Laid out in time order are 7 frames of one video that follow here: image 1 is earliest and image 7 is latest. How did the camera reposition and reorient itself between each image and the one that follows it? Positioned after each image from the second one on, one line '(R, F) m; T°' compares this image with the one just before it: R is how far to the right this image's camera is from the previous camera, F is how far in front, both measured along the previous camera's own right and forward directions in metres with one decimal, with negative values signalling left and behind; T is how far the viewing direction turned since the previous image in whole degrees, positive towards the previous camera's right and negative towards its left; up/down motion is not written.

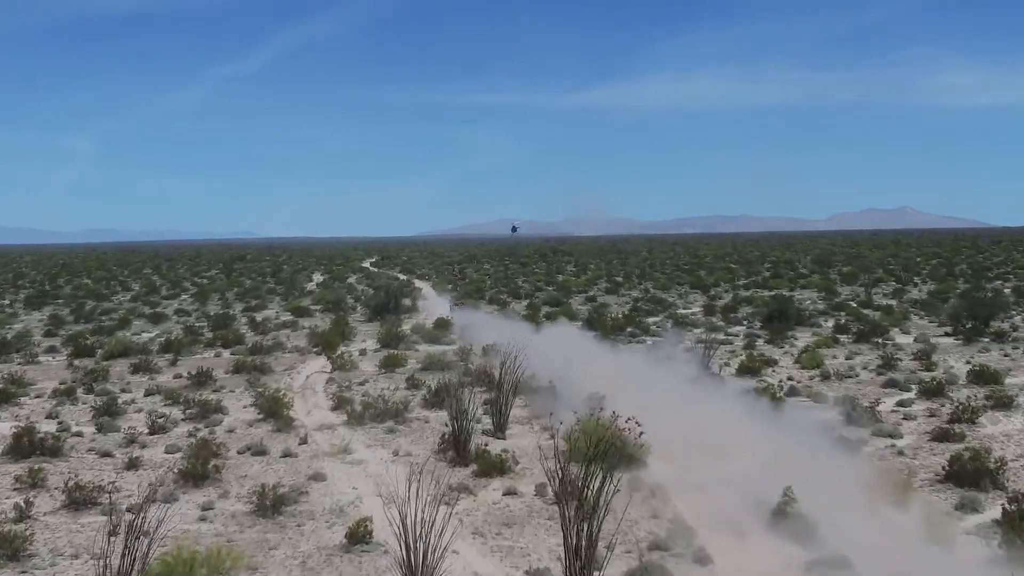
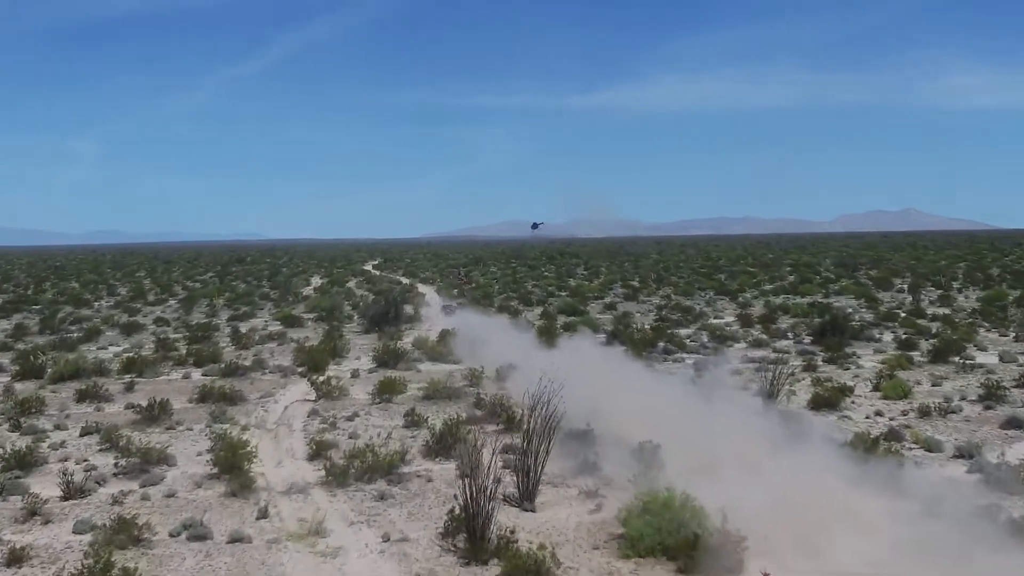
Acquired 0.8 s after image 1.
(-0.2, +3.3) m; 0°
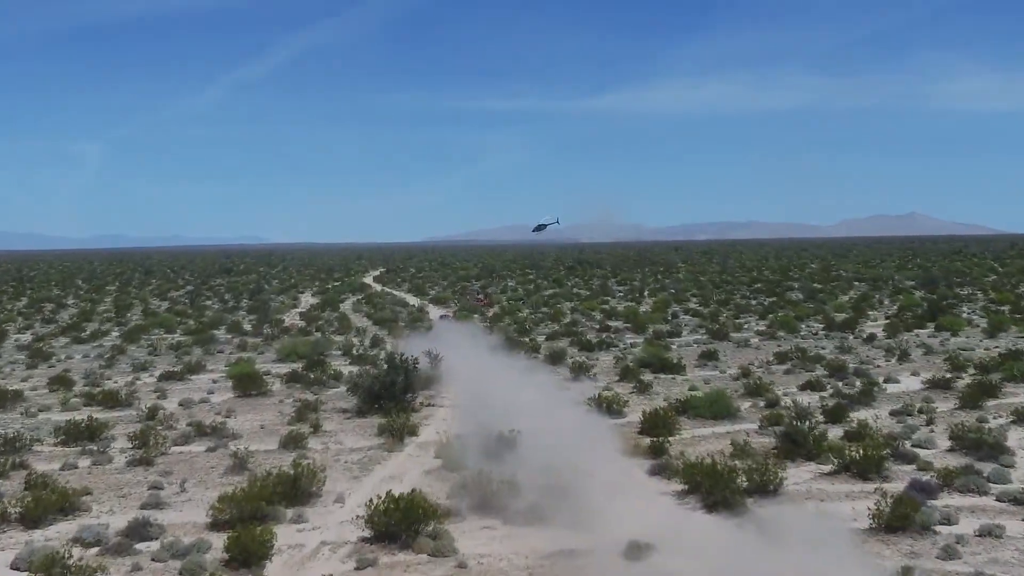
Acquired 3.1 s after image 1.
(-1.1, +10.3) m; 0°
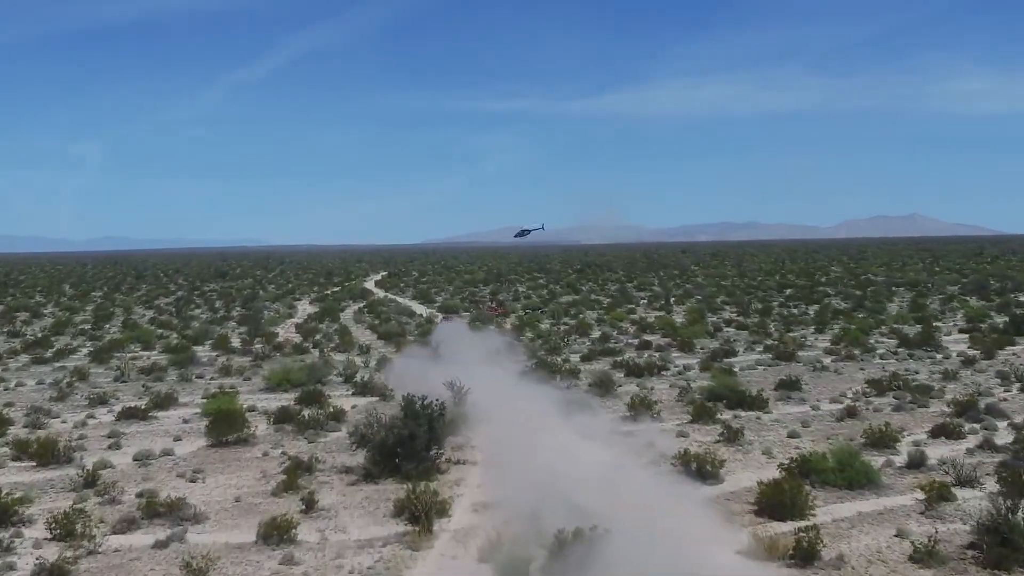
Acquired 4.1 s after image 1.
(-0.6, +4.3) m; 0°
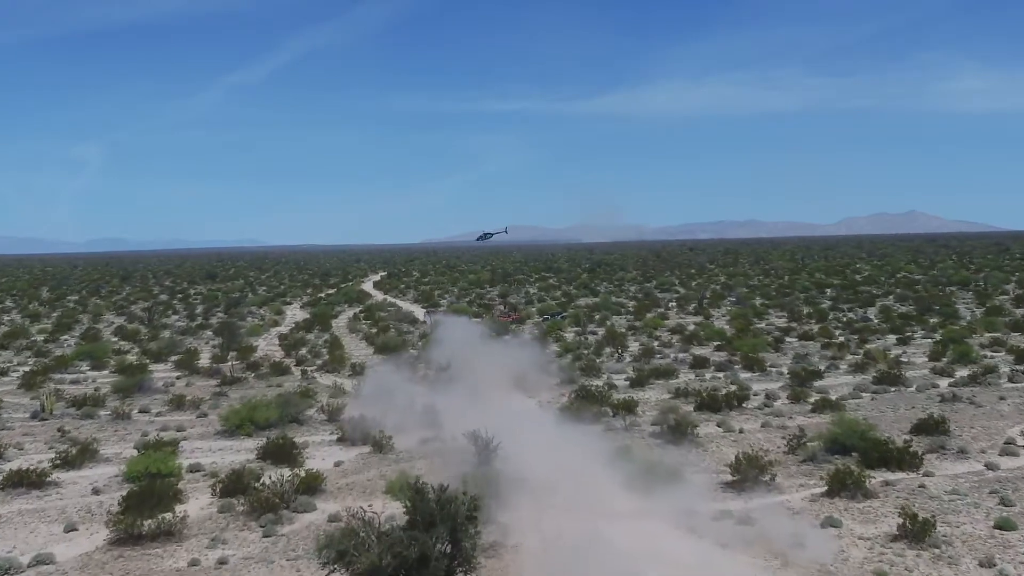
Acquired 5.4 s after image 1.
(-0.5, +5.4) m; 0°
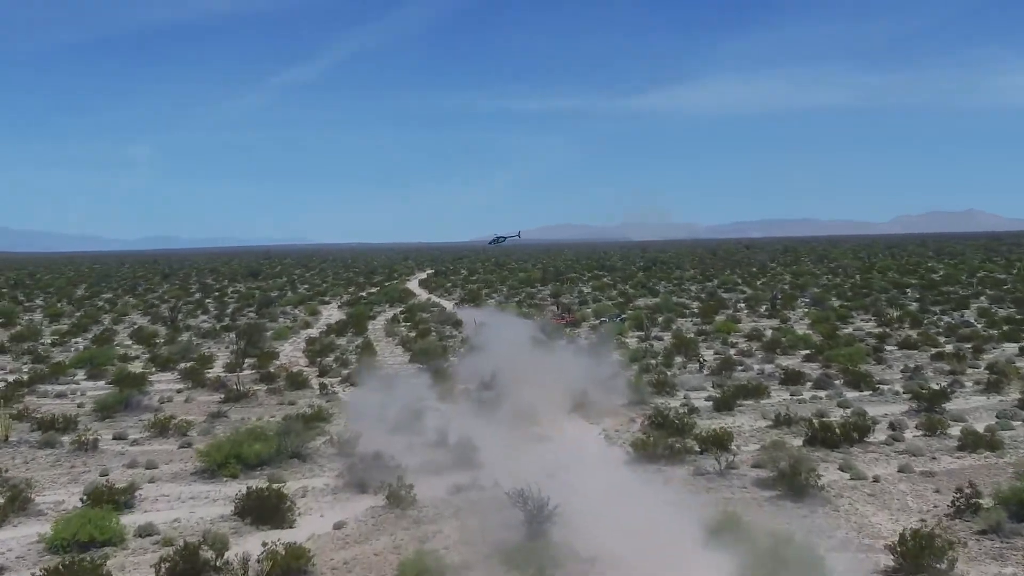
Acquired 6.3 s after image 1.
(-0.1, +3.6) m; -2°
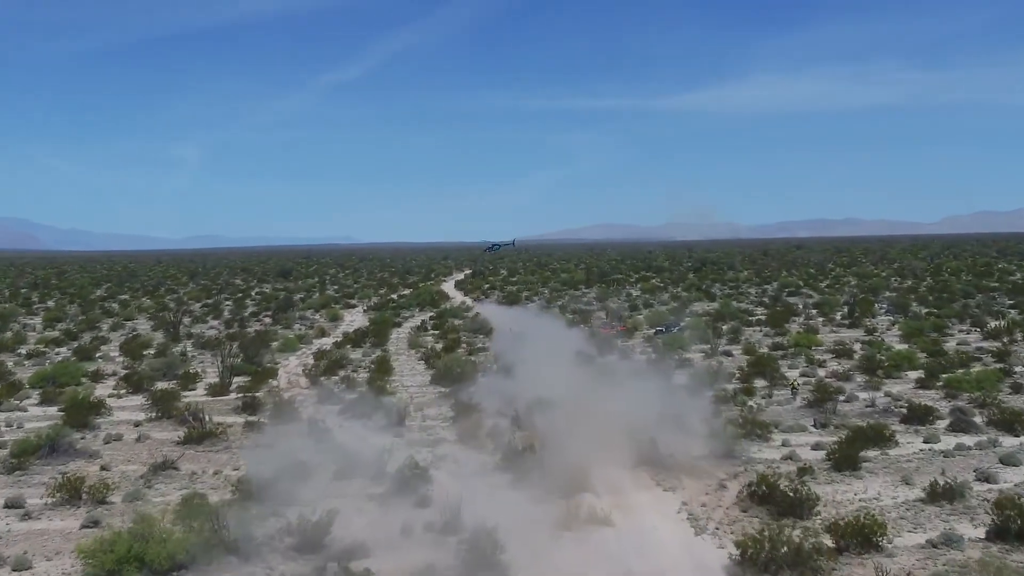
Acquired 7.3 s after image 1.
(0.0, +4.3) m; -2°
